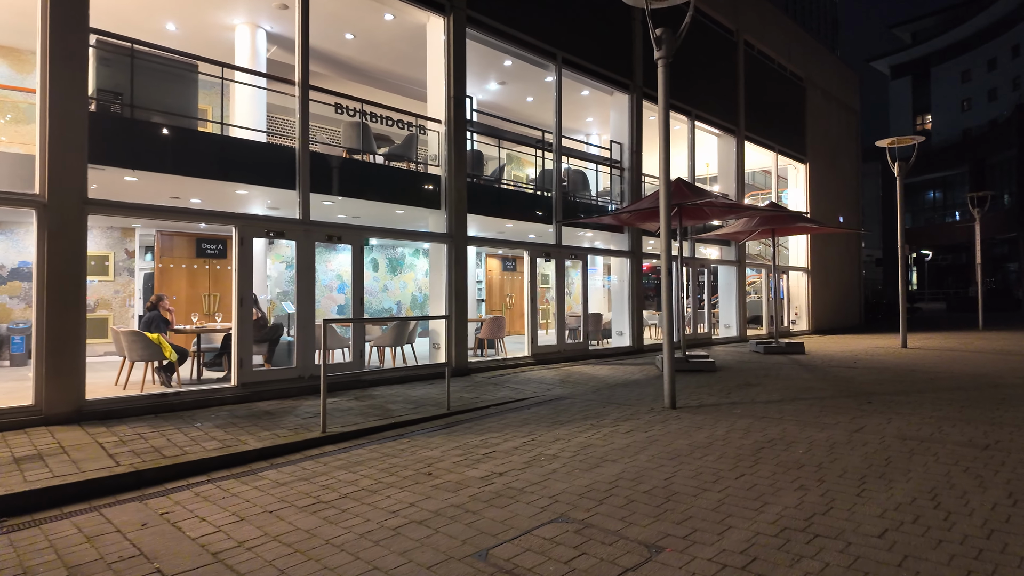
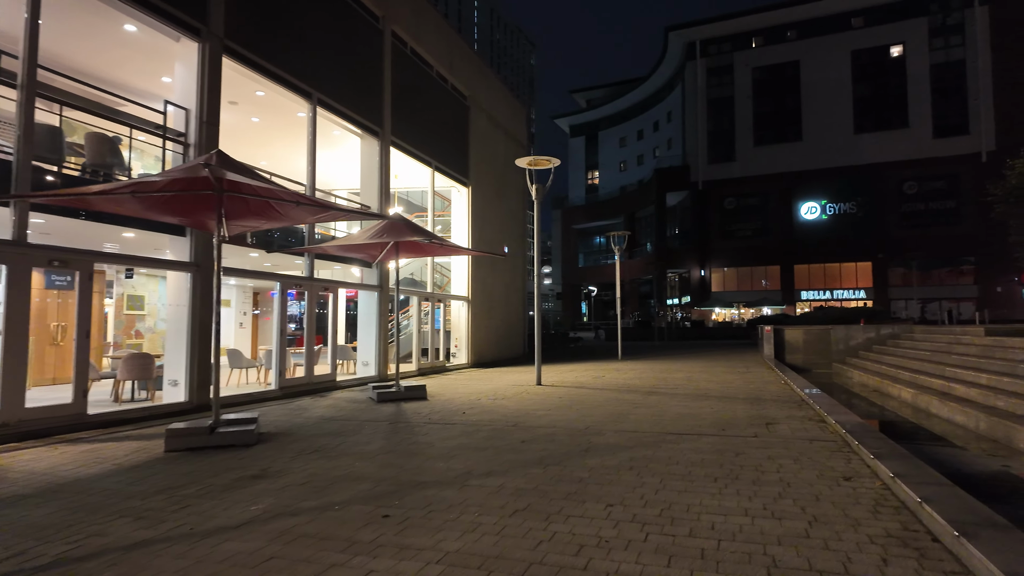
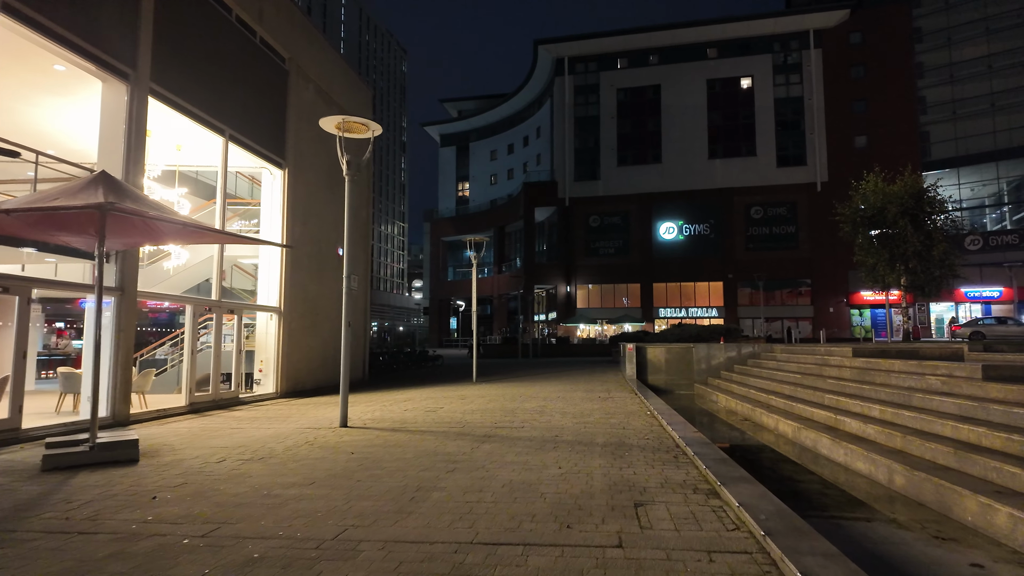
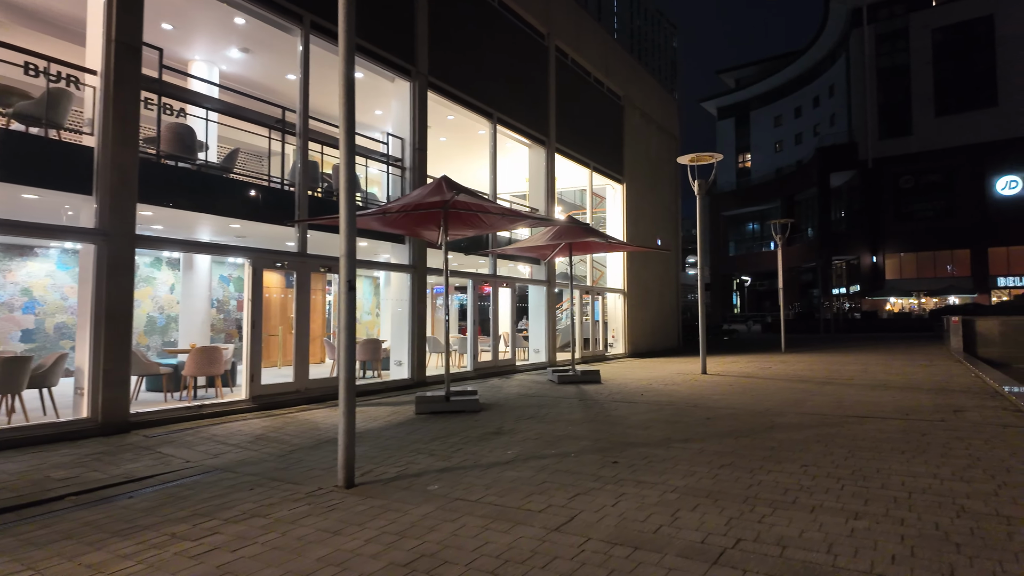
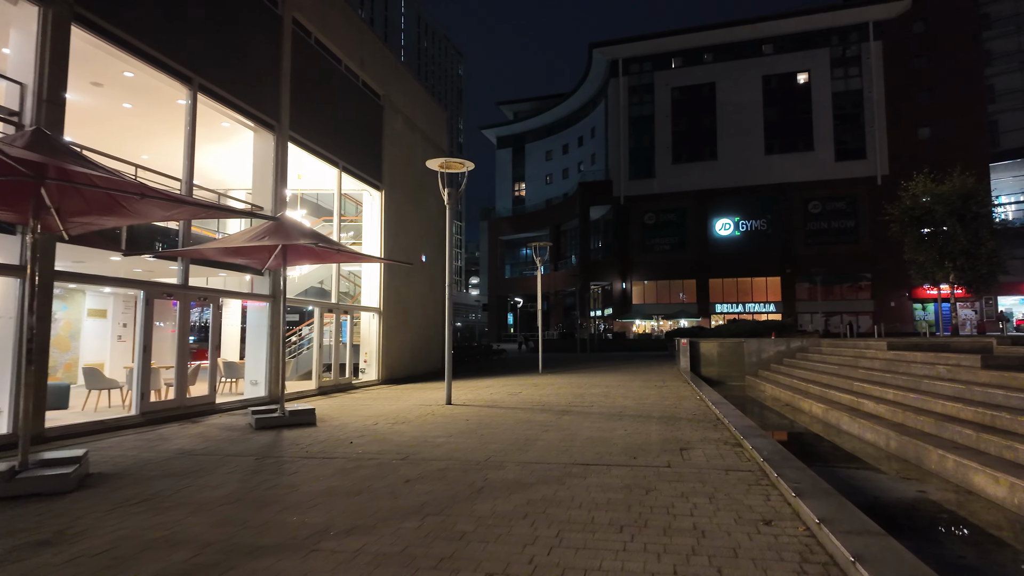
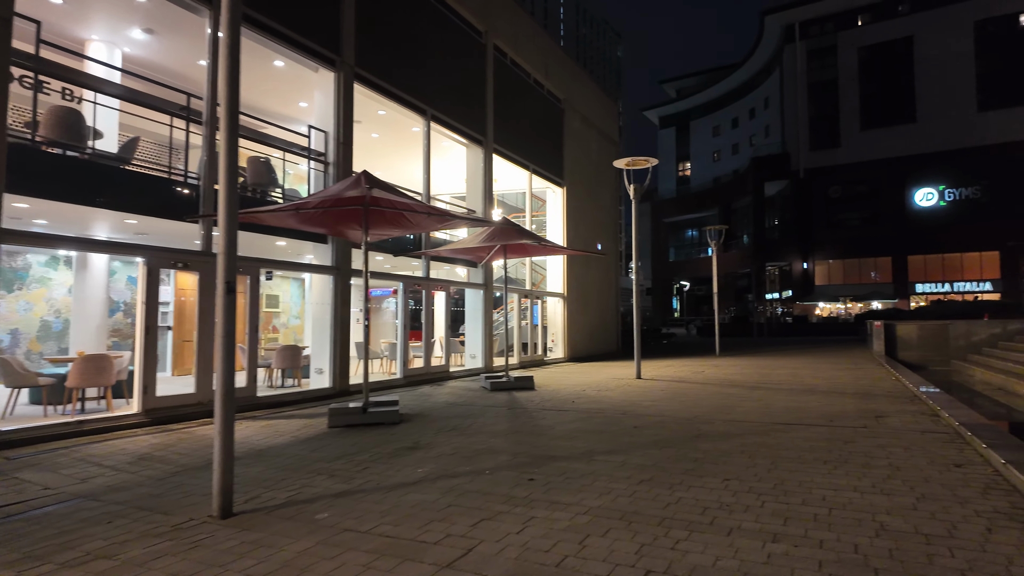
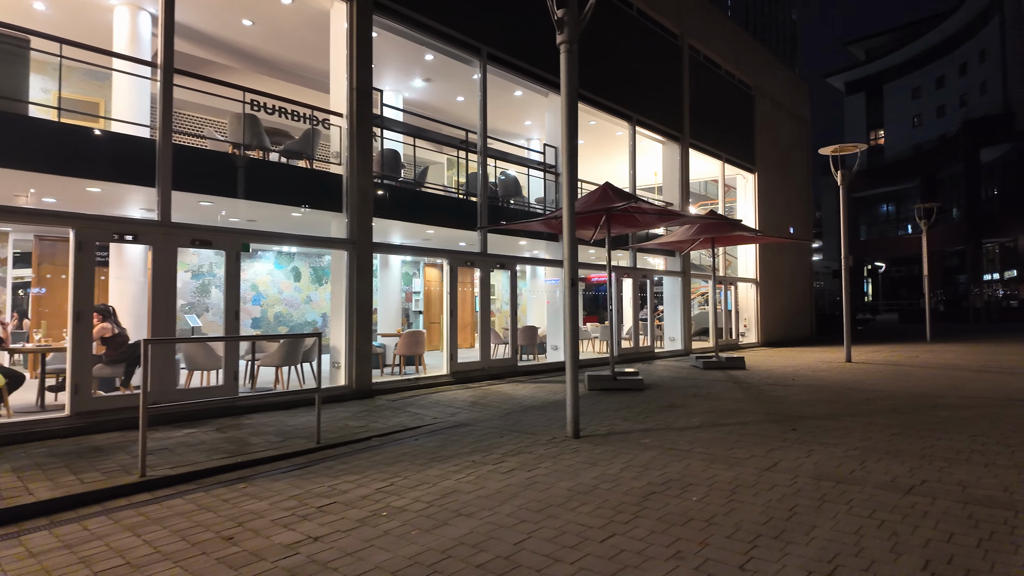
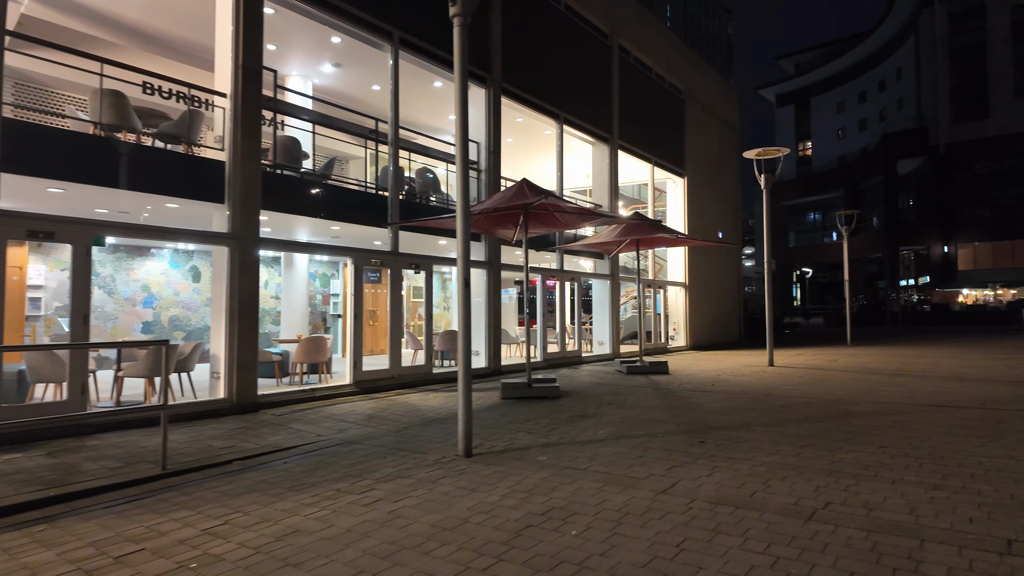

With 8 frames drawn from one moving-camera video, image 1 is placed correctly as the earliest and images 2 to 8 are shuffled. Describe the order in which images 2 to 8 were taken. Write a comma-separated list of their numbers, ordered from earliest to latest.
7, 8, 4, 6, 2, 5, 3
